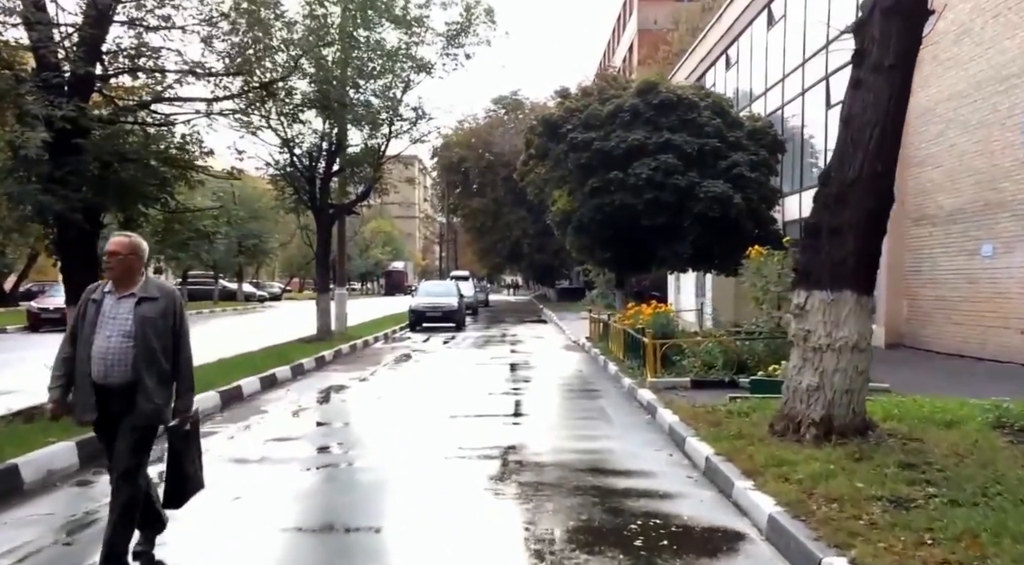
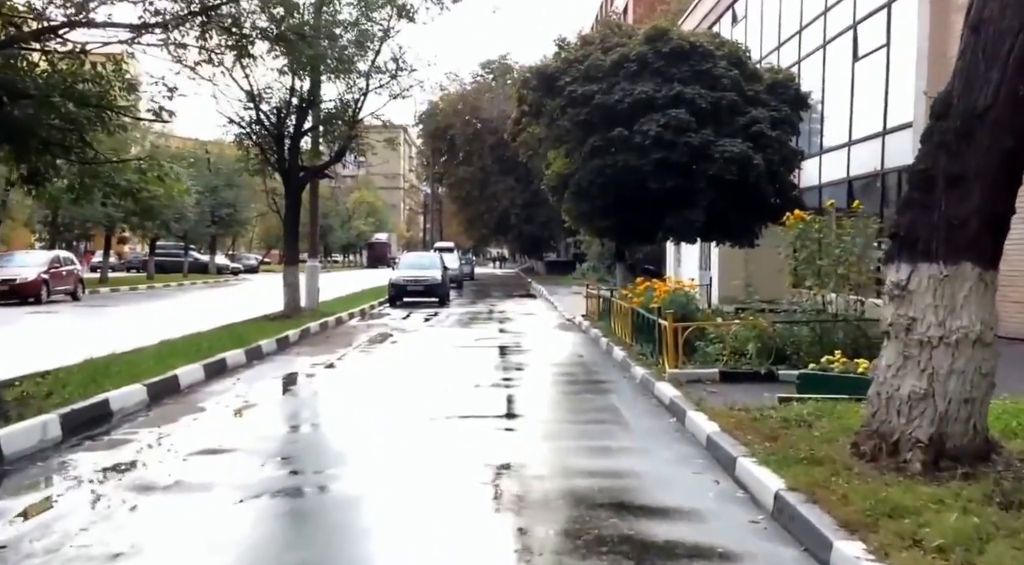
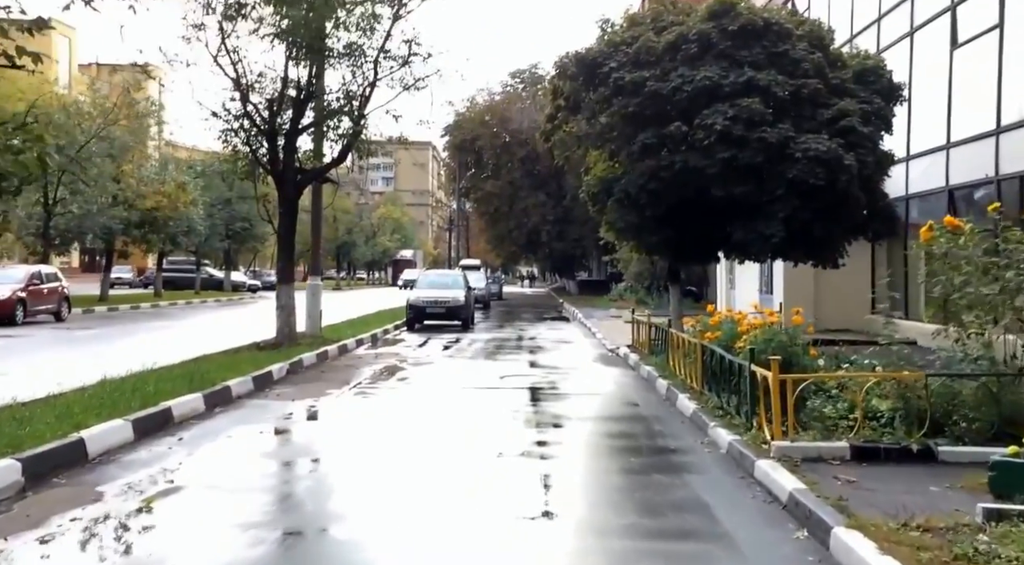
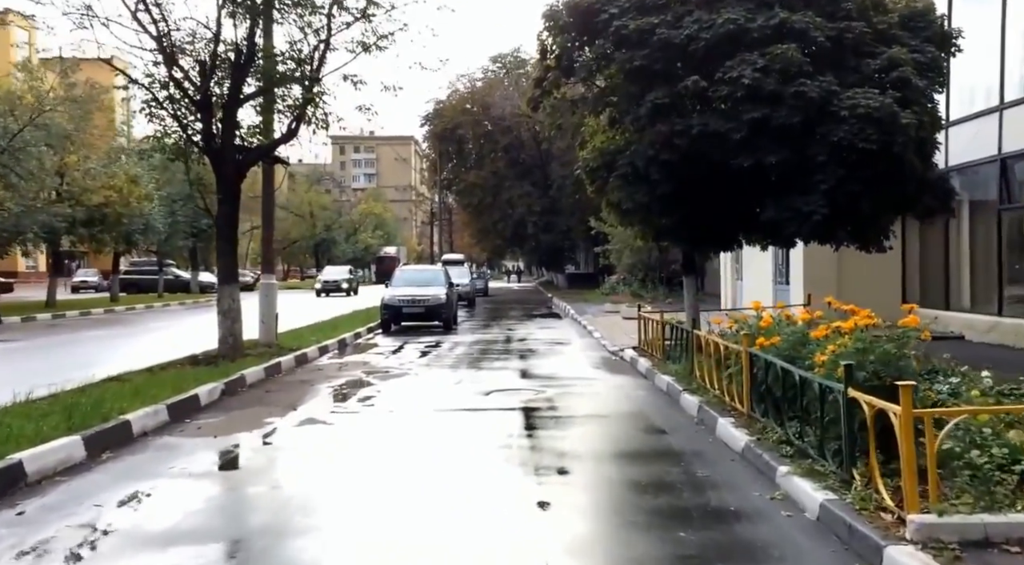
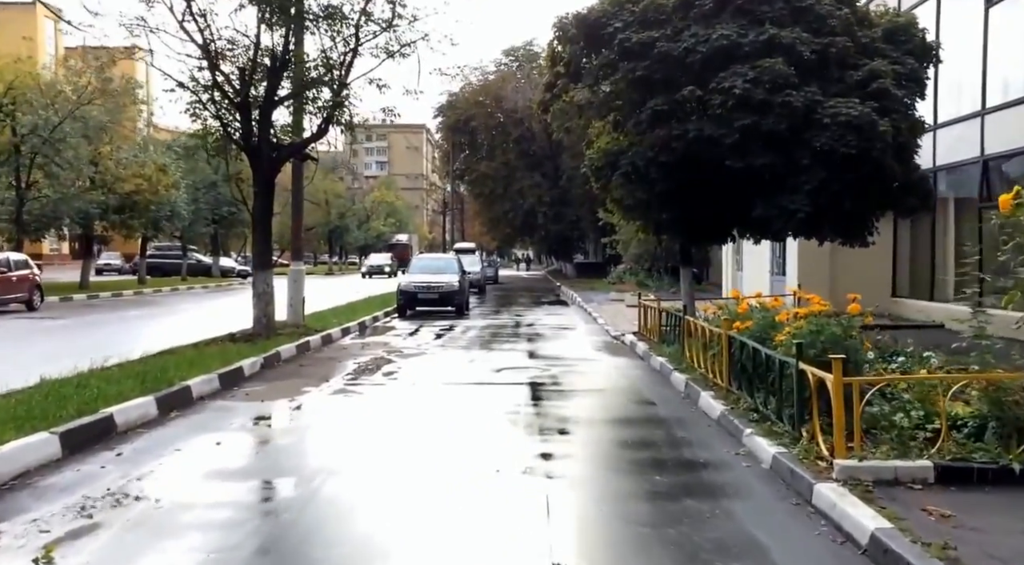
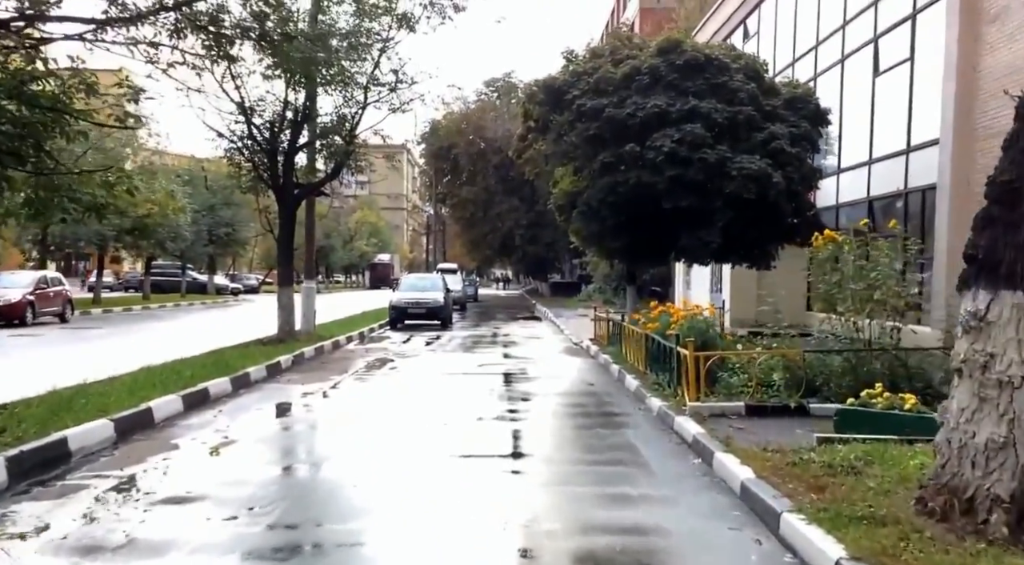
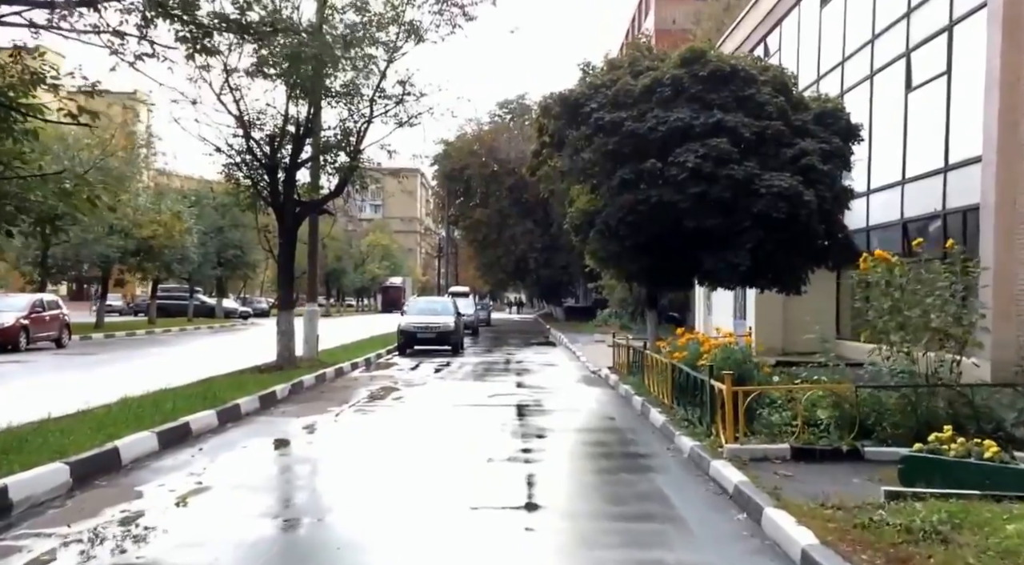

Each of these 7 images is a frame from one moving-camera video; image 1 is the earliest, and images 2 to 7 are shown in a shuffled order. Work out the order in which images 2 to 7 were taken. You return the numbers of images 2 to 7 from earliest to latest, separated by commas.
2, 6, 7, 3, 5, 4
